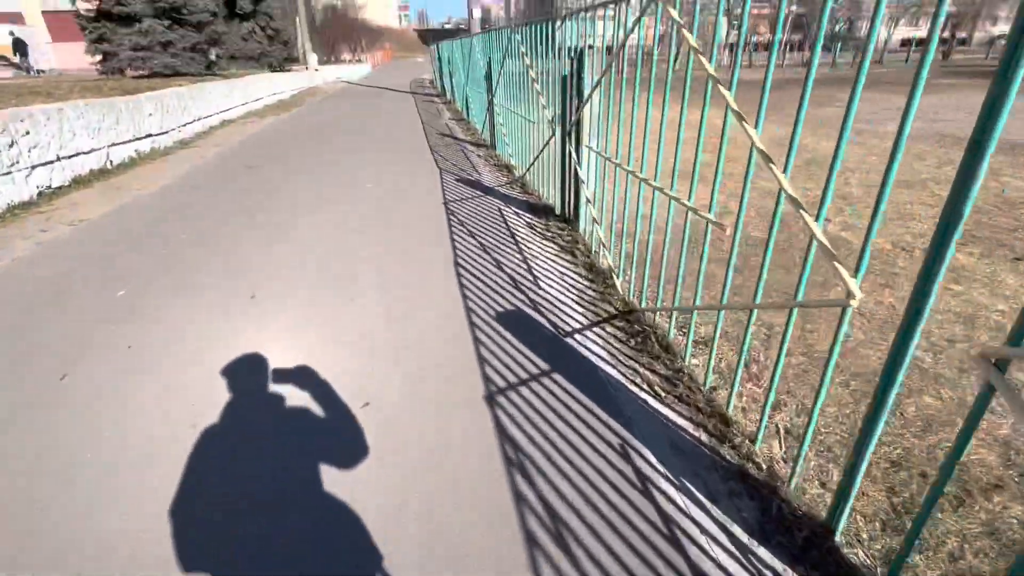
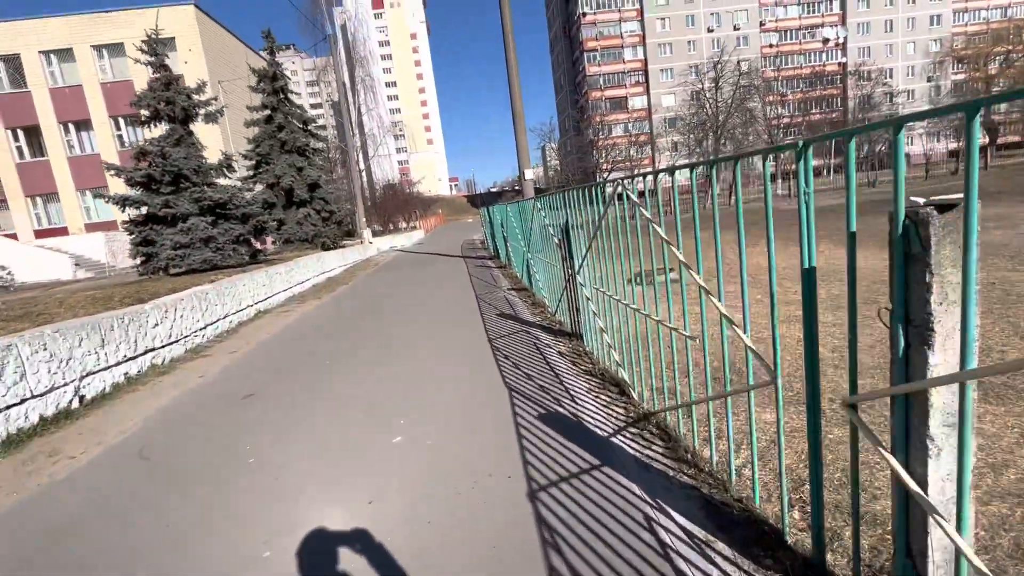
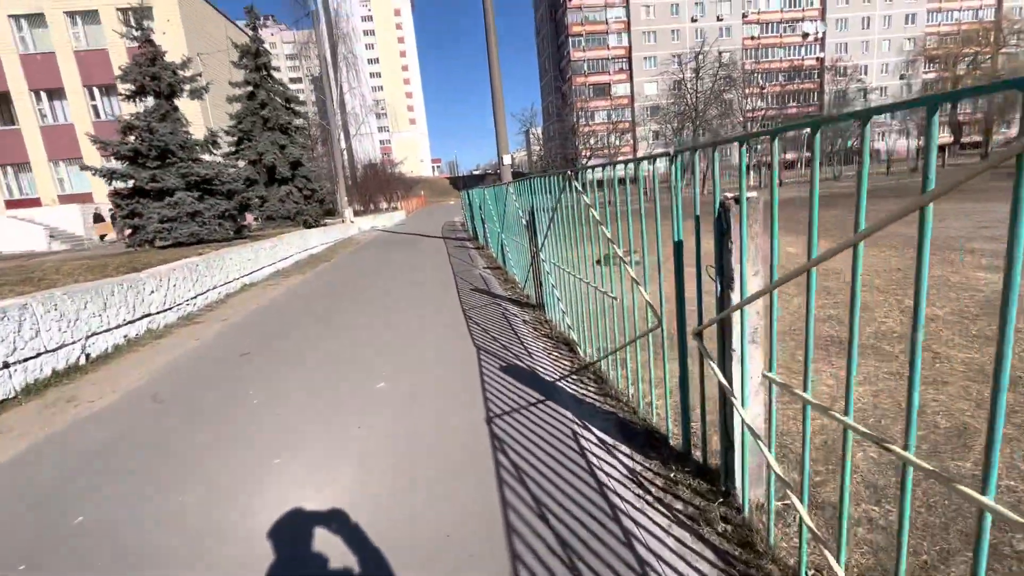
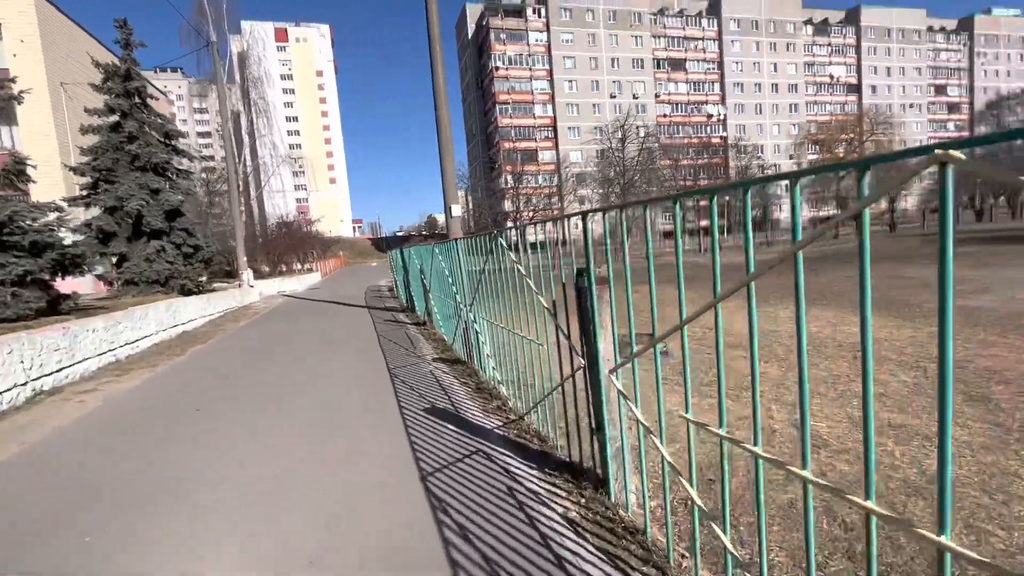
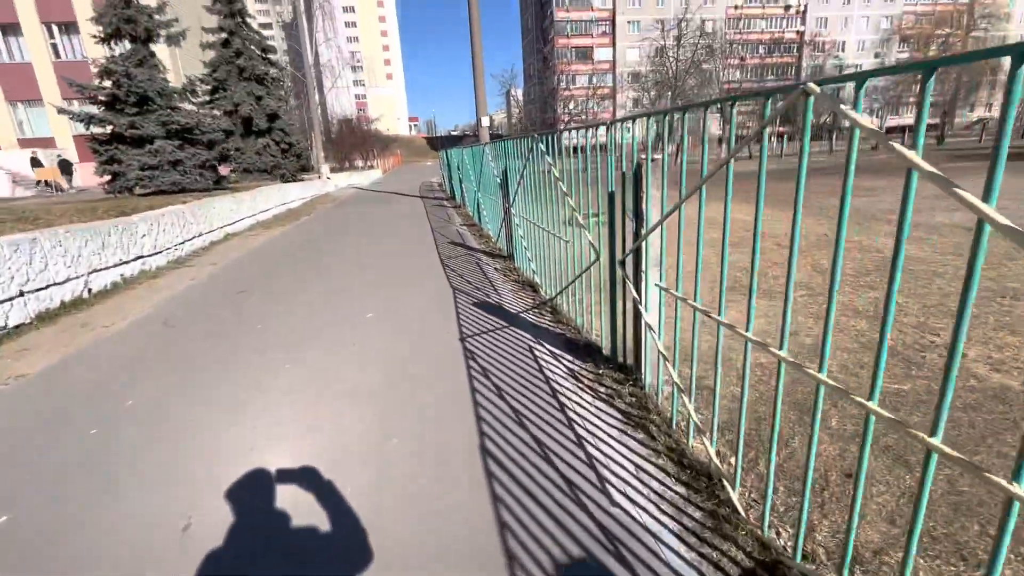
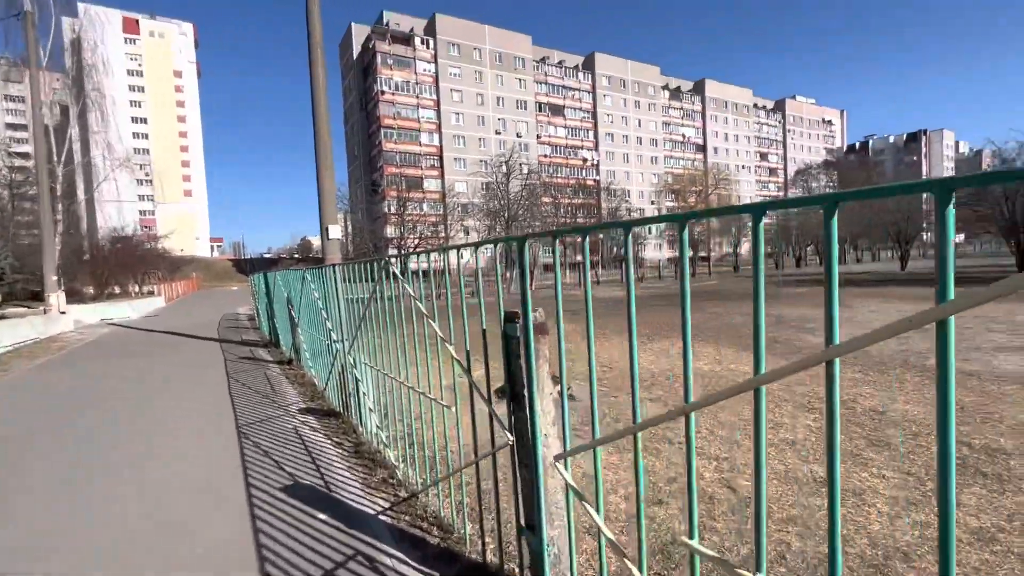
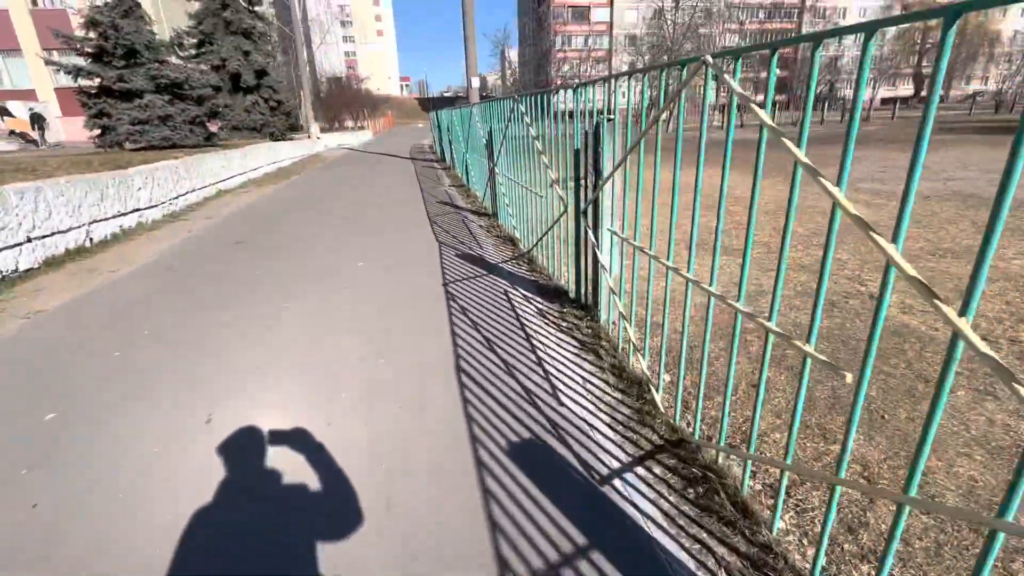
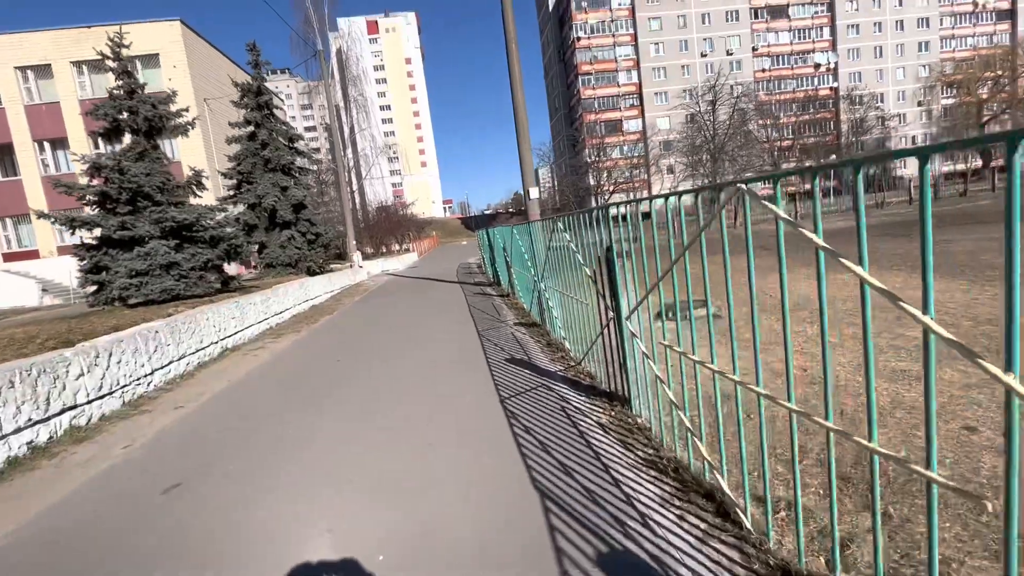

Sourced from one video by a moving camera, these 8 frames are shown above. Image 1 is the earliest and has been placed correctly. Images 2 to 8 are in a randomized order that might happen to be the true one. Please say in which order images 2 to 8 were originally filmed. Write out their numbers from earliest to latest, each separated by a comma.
7, 5, 3, 2, 8, 4, 6
